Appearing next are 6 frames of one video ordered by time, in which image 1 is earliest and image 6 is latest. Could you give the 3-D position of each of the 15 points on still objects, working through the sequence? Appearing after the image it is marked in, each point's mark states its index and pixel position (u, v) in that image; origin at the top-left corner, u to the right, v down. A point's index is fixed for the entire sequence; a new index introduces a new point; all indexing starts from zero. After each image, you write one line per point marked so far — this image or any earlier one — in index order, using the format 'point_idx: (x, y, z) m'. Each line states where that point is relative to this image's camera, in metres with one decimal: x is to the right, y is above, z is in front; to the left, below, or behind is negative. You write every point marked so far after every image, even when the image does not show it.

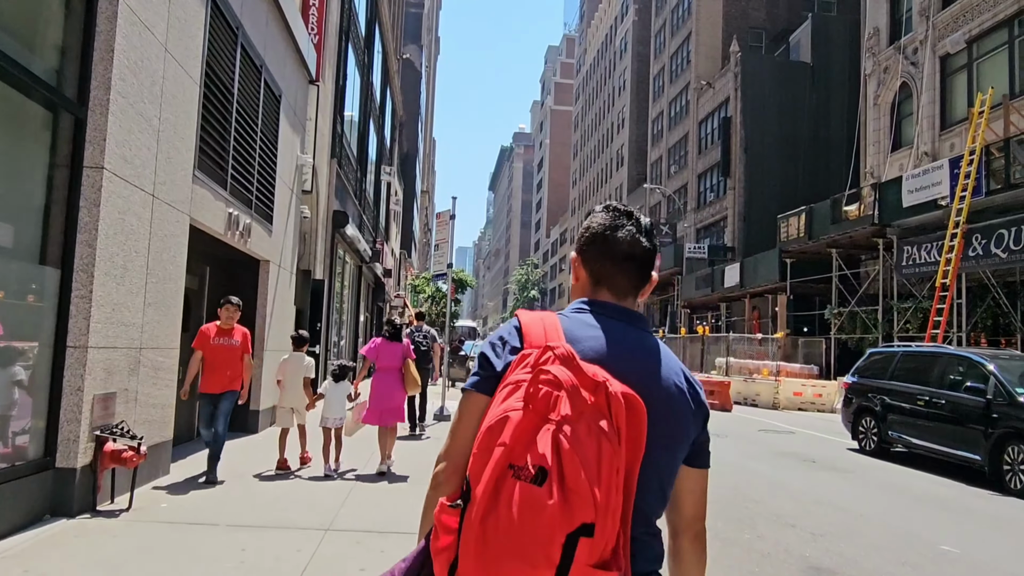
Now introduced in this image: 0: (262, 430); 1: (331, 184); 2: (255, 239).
0: (-3.8, -2.1, +10.9) m
1: (-4.3, +2.5, +17.4) m
2: (-3.5, +0.6, +10.0) m
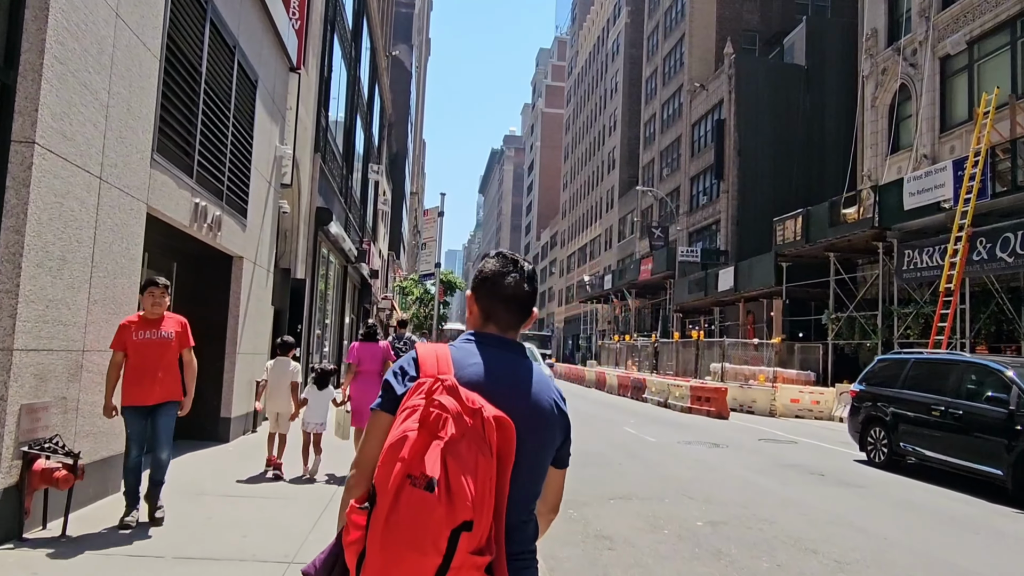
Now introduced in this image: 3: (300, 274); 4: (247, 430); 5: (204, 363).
0: (-3.9, -2.1, +10.1) m
1: (-4.5, +2.5, +16.6) m
2: (-3.6, +0.7, +9.2) m
3: (-4.6, +0.3, +15.7) m
4: (-3.9, -2.1, +10.8) m
5: (-4.2, -1.0, +9.9) m
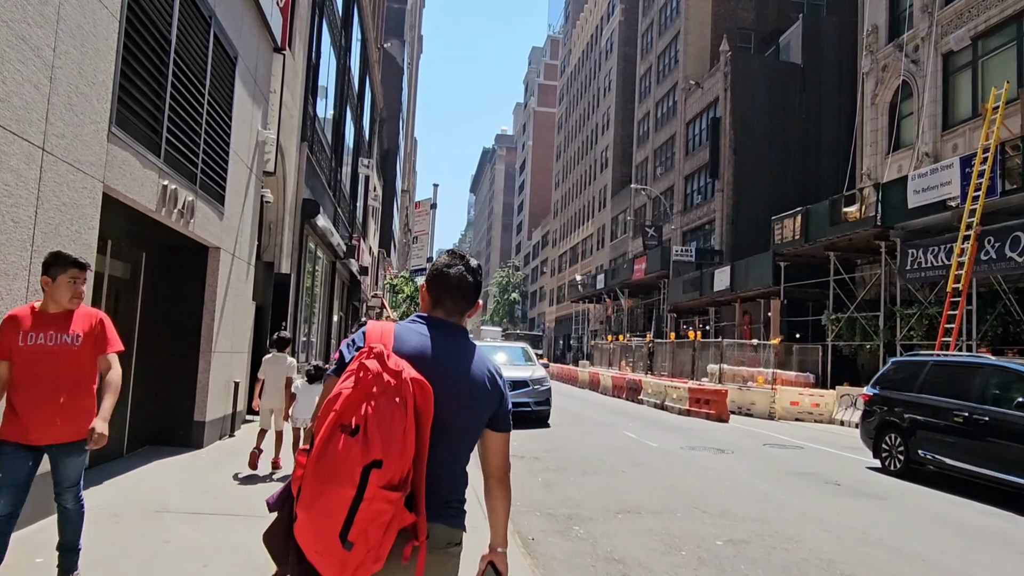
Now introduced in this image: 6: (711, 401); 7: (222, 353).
0: (-3.9, -2.0, +9.3) m
1: (-4.6, +2.6, +15.9) m
2: (-3.6, +0.8, +8.5) m
3: (-4.7, +0.4, +14.9) m
4: (-4.0, -2.0, +10.0) m
5: (-4.2, -0.9, +9.1) m
6: (+5.5, -3.1, +19.9) m
7: (-3.9, -0.9, +9.6) m
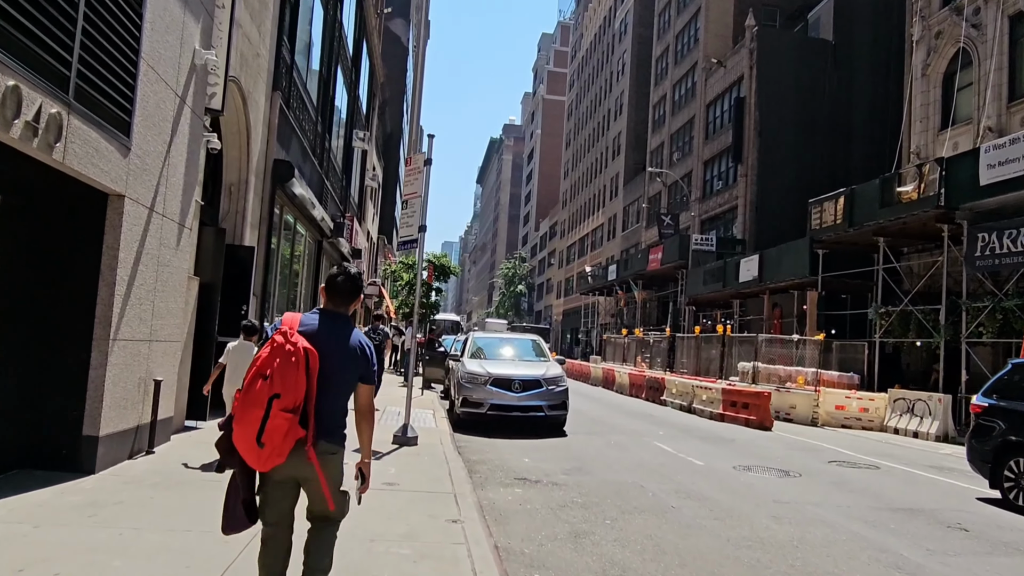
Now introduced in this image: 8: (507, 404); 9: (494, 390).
0: (-3.8, -1.7, +6.8) m
1: (-4.4, +3.0, +13.2) m
2: (-3.5, +1.1, +5.9) m
3: (-4.5, +0.8, +12.3) m
4: (-3.8, -1.7, +7.4) m
5: (-4.1, -0.6, +6.5) m
6: (+5.7, -2.8, +17.2) m
7: (-3.7, -0.5, +7.0) m
8: (-0.1, -2.1, +12.9) m
9: (-0.3, -1.8, +13.0) m
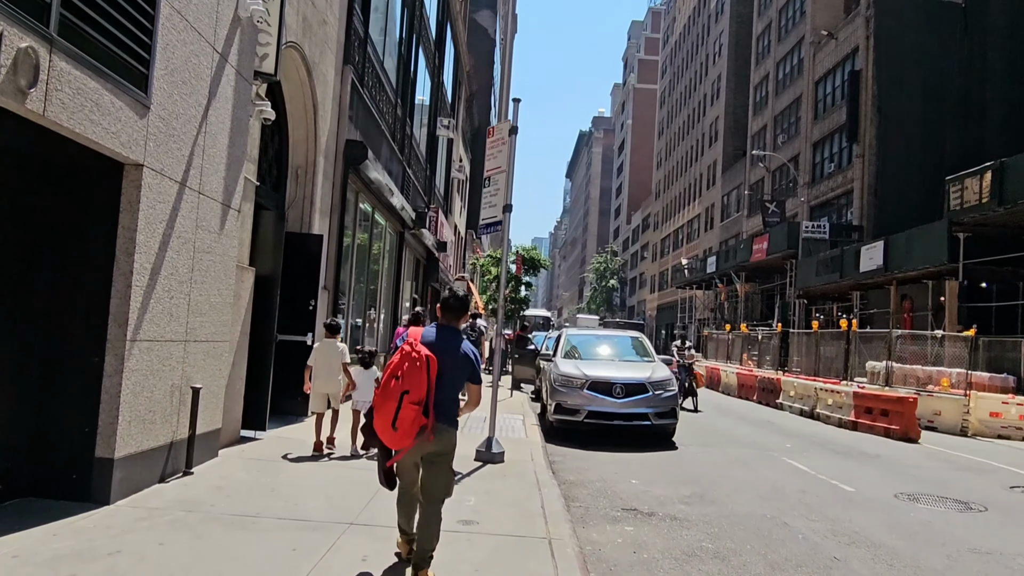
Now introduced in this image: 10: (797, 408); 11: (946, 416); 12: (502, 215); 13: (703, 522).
0: (-3.0, -1.6, +5.6) m
1: (-2.8, +3.1, +12.1) m
2: (-2.8, +1.2, +4.7) m
3: (-3.0, +0.9, +11.2) m
4: (-2.9, -1.6, +6.2) m
5: (-3.3, -0.5, +5.4) m
6: (+7.7, -2.6, +14.8) m
7: (-2.9, -0.4, +5.8) m
8: (+1.5, -1.9, +11.2) m
9: (+1.3, -1.7, +11.3) m
10: (+7.4, -3.1, +18.8) m
11: (+10.3, -3.1, +17.3) m
12: (-0.1, +0.9, +9.2) m
13: (+1.8, -2.2, +6.8) m
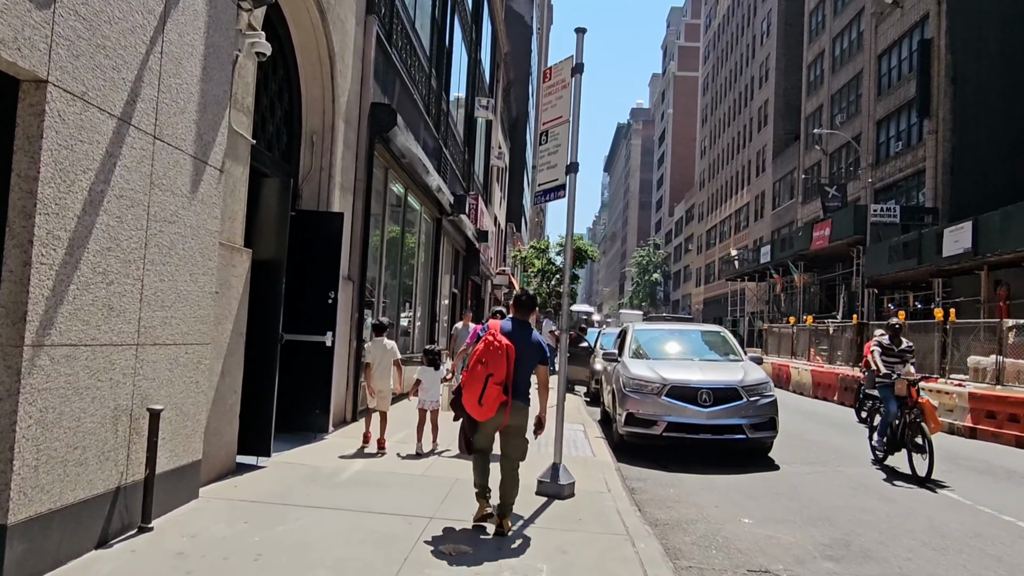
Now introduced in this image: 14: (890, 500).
0: (-2.5, -1.5, +3.8) m
1: (-2.0, +3.2, +10.2) m
2: (-2.4, +1.3, +2.8) m
3: (-2.3, +1.0, +9.3) m
4: (-2.4, -1.5, +4.4) m
5: (-2.8, -0.4, +3.6) m
6: (+8.7, -2.2, +12.4) m
7: (-2.4, -0.3, +4.0) m
8: (+2.3, -1.7, +9.2) m
9: (+2.1, -1.5, +9.3) m
10: (+8.6, -2.8, +16.4) m
11: (+11.4, -2.7, +14.7) m
12: (+0.5, +1.1, +7.2) m
13: (+2.4, -2.0, +4.7) m
14: (+3.9, -2.2, +7.5) m
